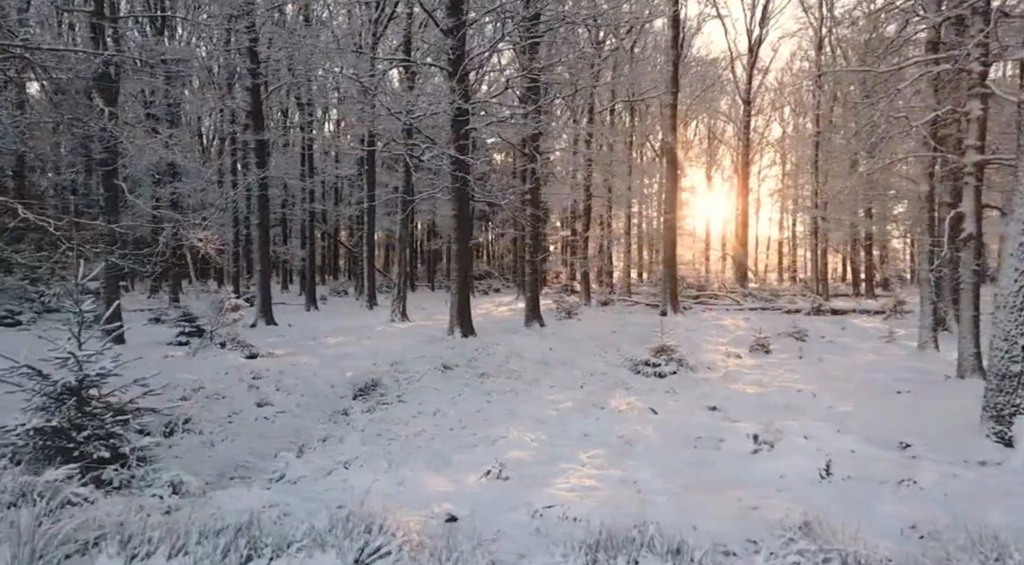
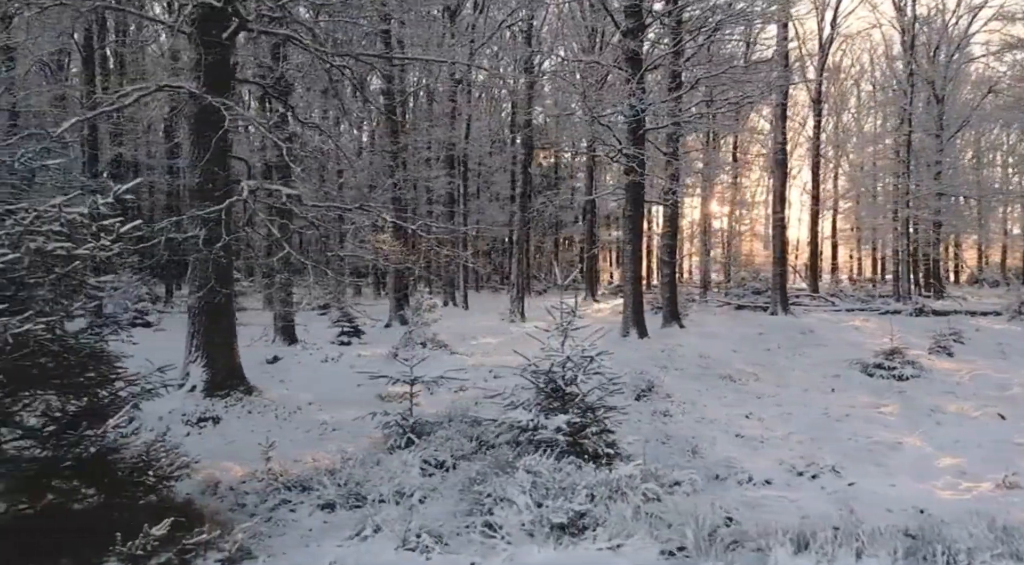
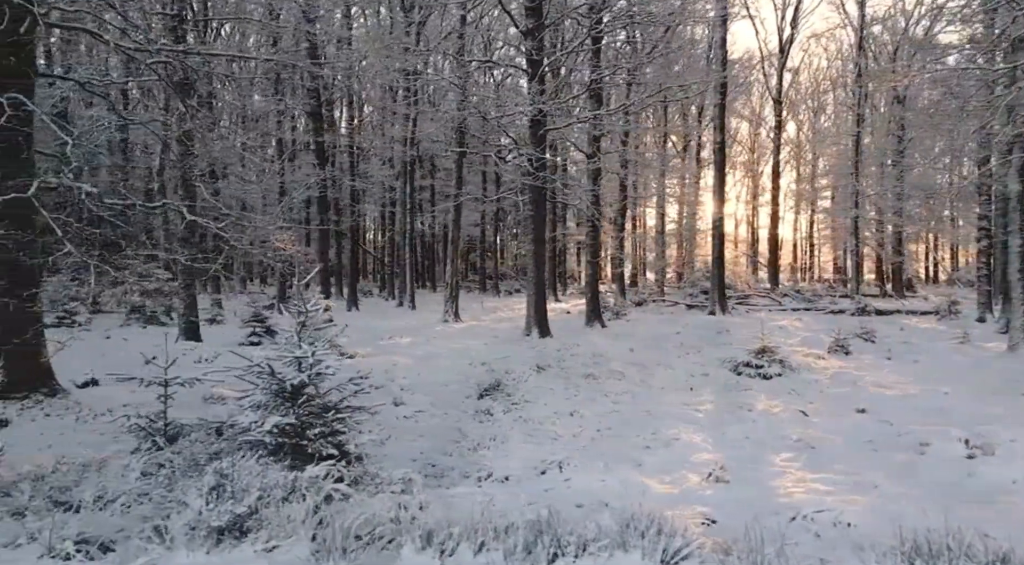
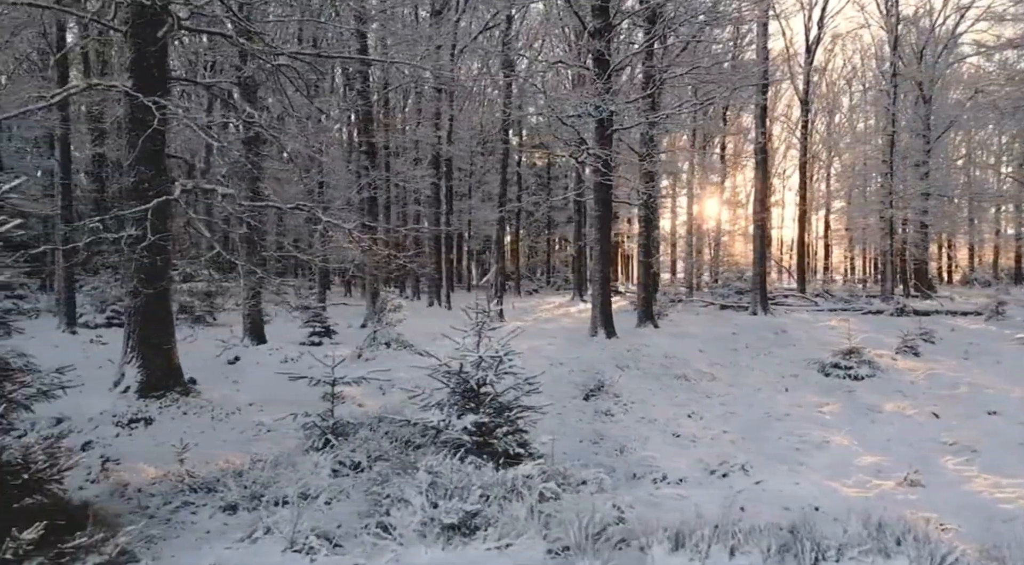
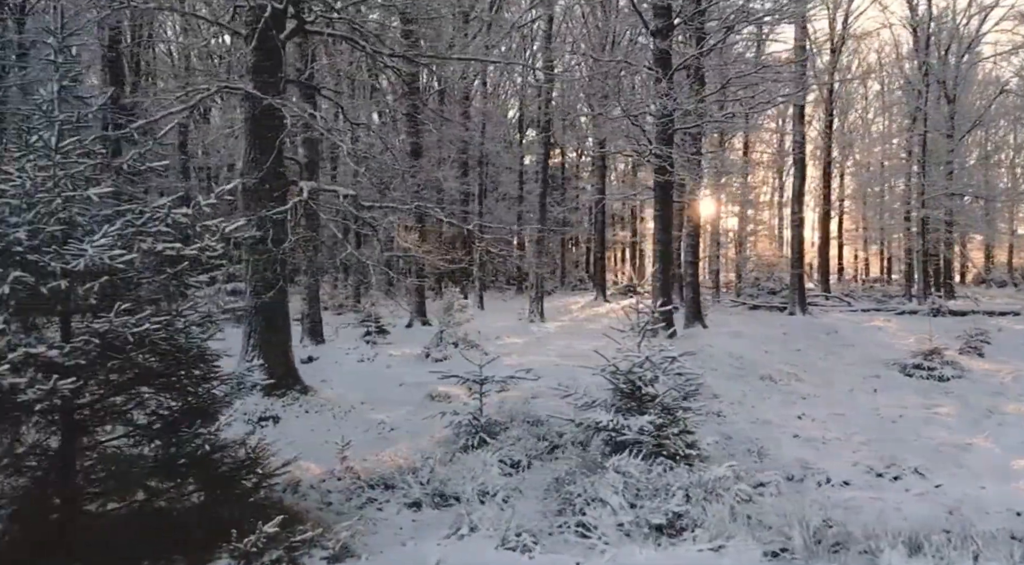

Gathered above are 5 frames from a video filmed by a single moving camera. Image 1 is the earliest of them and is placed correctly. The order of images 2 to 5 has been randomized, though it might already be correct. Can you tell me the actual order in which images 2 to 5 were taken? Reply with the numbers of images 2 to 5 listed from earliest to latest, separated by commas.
3, 4, 2, 5
